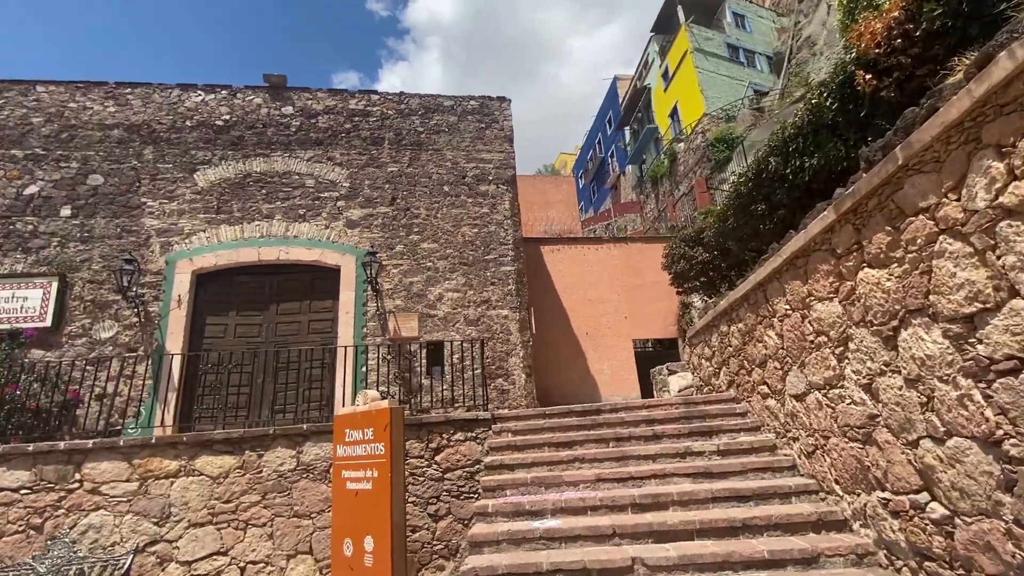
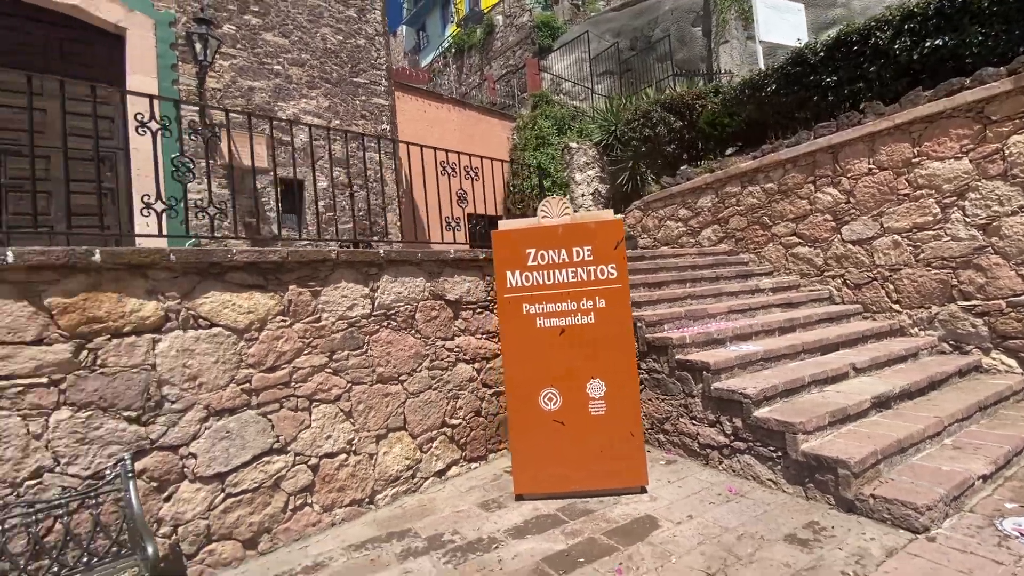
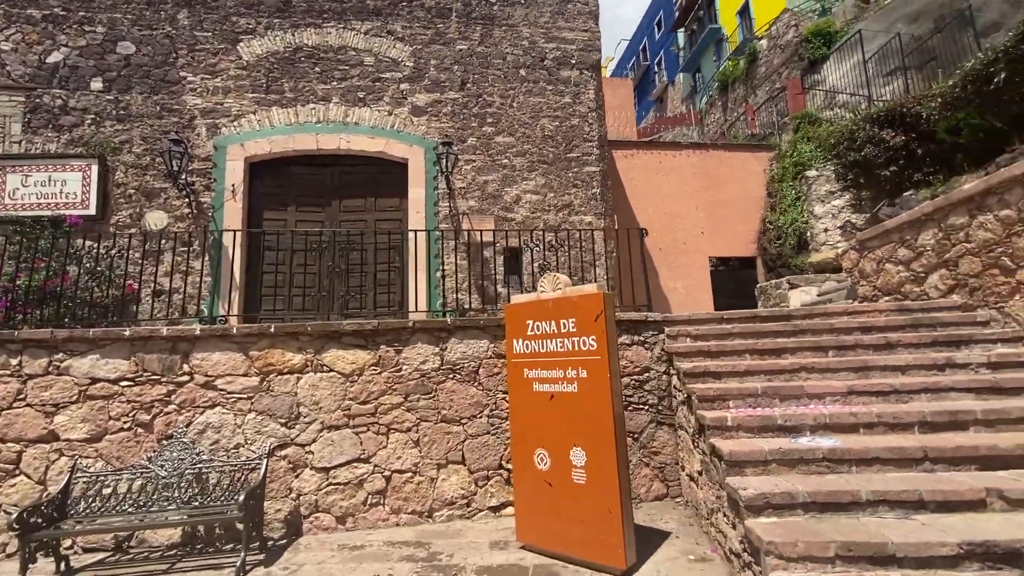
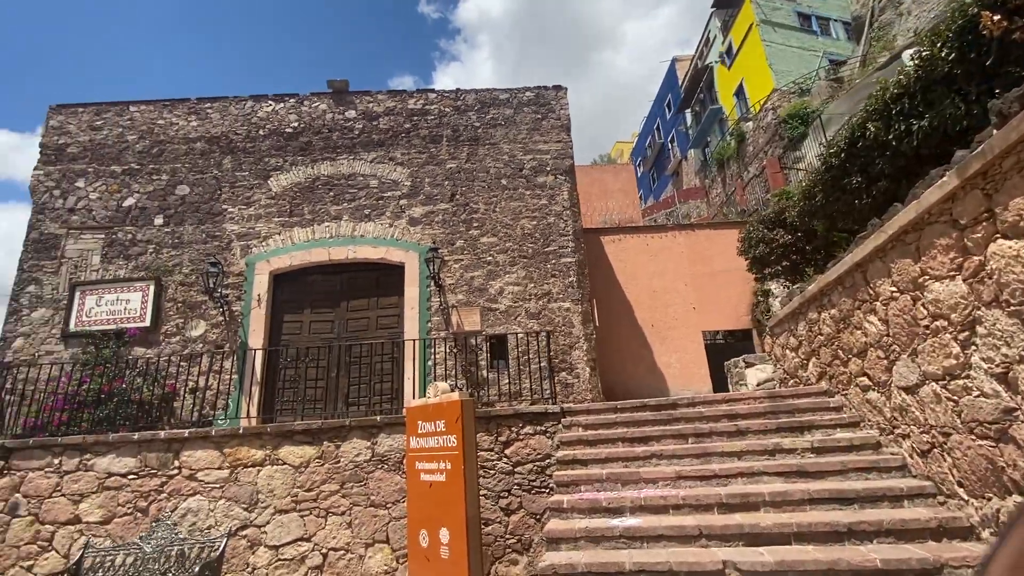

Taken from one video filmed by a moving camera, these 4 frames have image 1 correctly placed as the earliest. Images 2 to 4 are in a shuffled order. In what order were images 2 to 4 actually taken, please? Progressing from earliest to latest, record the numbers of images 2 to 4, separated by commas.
4, 3, 2
